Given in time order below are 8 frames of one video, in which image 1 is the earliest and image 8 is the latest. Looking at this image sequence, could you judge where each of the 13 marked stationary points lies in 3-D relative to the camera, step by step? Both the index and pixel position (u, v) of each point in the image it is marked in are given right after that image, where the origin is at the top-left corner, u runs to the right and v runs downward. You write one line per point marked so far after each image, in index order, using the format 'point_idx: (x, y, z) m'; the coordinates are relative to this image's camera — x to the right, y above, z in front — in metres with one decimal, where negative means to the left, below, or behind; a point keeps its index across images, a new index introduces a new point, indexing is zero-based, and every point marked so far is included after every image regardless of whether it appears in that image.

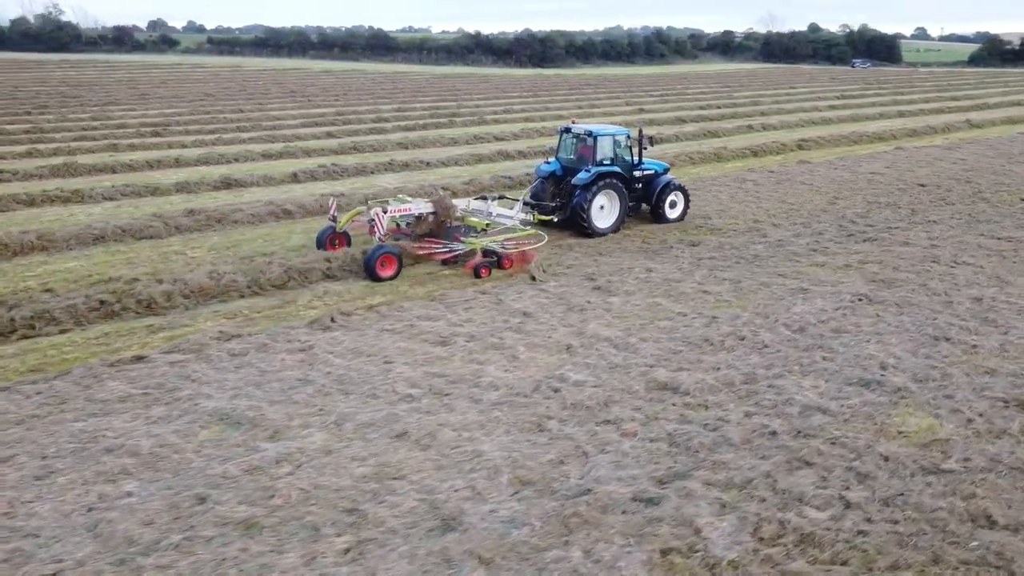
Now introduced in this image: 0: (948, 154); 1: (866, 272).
0: (+9.9, +3.1, +18.8) m
1: (+4.0, +0.2, +9.3) m
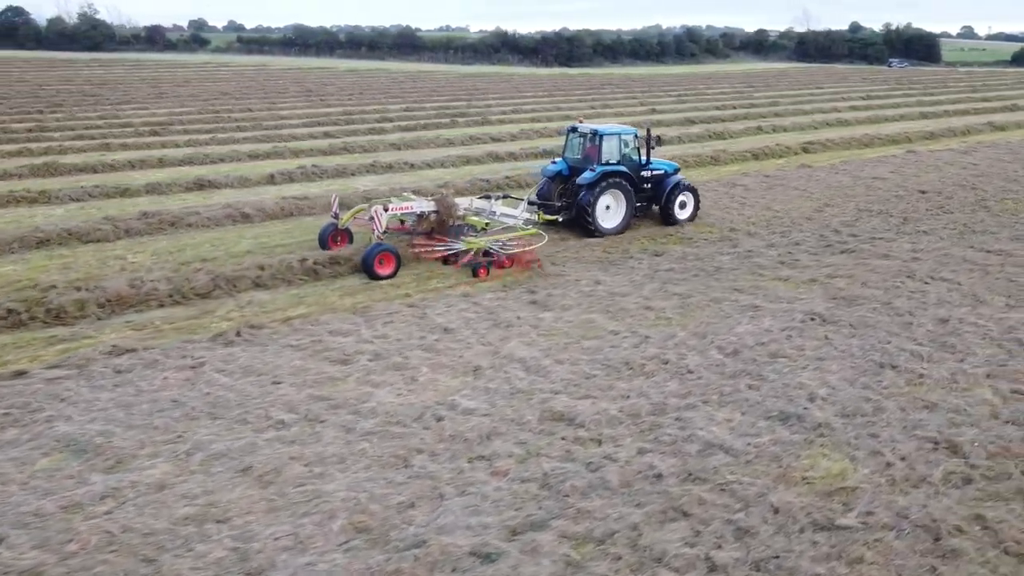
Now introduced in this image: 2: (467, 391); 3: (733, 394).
0: (+9.7, +2.8, +17.8) m
1: (+3.3, 0.0, +8.6) m
2: (-0.3, -0.8, +6.0) m
3: (+1.6, -0.8, +6.0) m
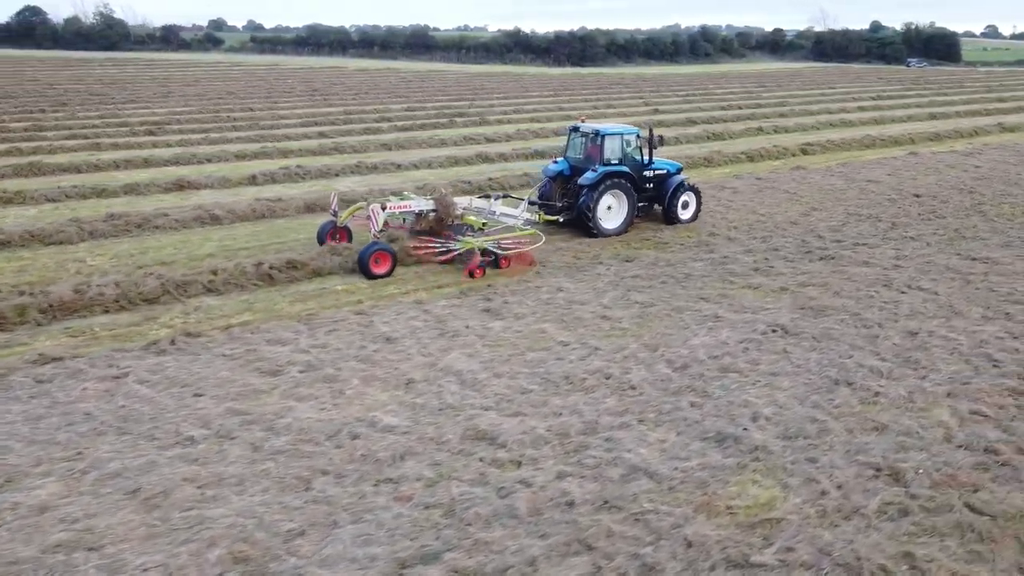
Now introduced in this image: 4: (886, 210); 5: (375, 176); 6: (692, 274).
0: (+9.5, +2.7, +17.3) m
1: (+2.9, -0.1, +8.3) m
2: (-0.8, -0.8, +5.7) m
3: (+1.1, -0.8, +5.6) m
4: (+5.7, +1.2, +12.6) m
5: (-2.6, +2.1, +15.5) m
6: (+2.0, +0.2, +9.2) m
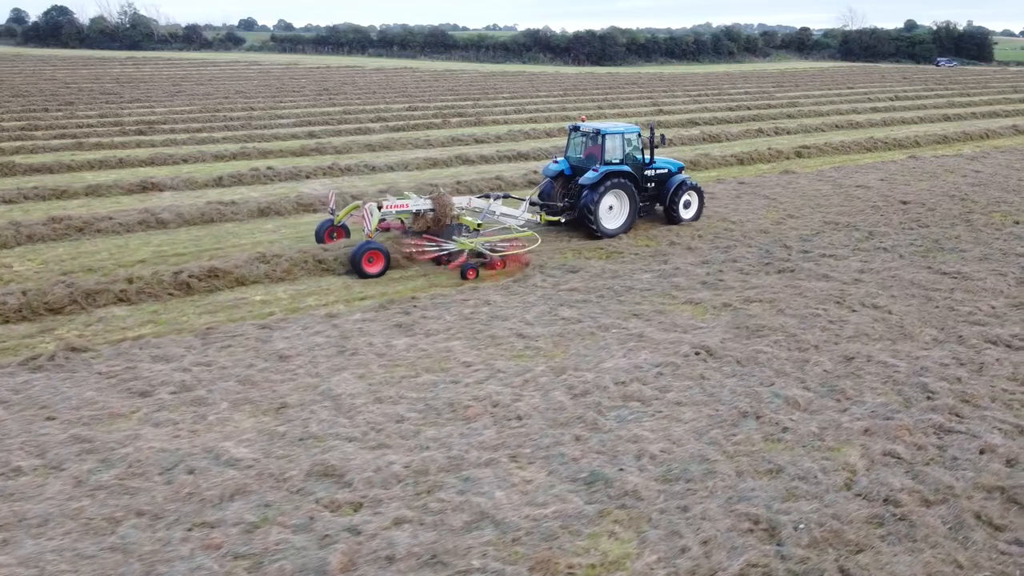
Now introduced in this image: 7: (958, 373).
0: (+9.1, +2.5, +16.5) m
1: (+2.1, -0.2, +7.7) m
2: (-1.7, -0.9, +5.3) m
3: (+0.2, -1.0, +5.1) m
4: (+5.1, +1.0, +11.9) m
5: (-3.1, +2.0, +15.1) m
6: (+1.3, 0.0, +8.6) m
7: (+3.4, -0.6, +6.2) m
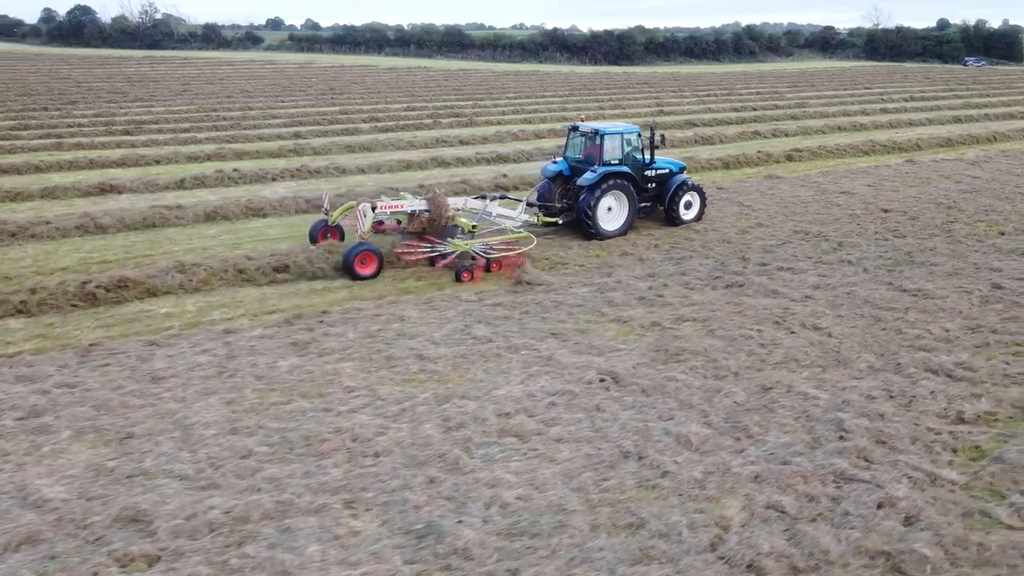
0: (+8.6, +2.3, +15.7) m
1: (+1.4, -0.4, +7.1) m
2: (-2.6, -1.1, +4.8) m
3: (-0.6, -1.1, +4.6) m
4: (+4.5, +0.8, +11.2) m
5: (-3.6, +1.9, +14.7) m
6: (+0.5, -0.1, +8.0) m
7: (+2.5, -0.8, +5.6) m
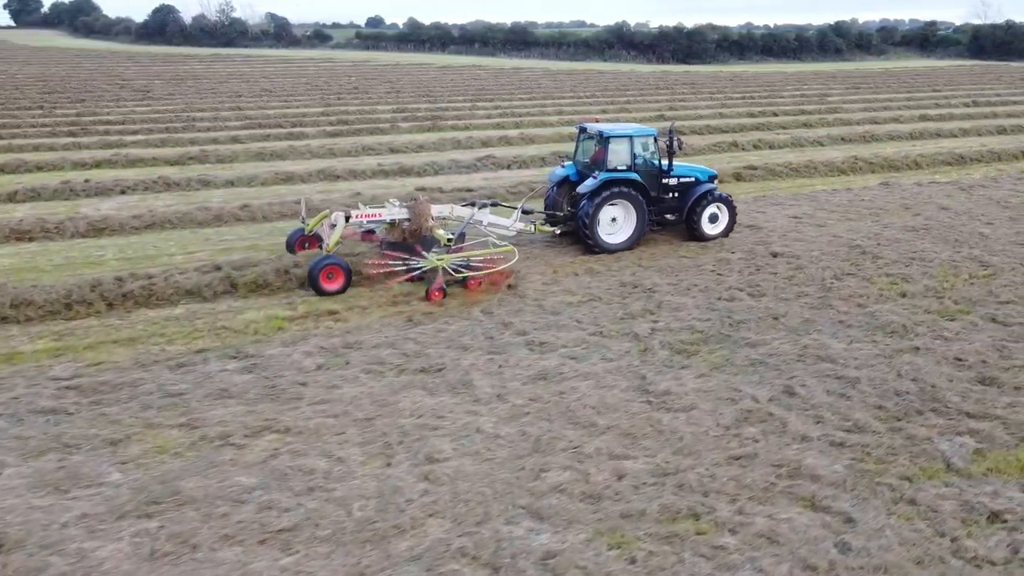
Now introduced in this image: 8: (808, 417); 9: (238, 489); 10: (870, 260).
0: (+6.5, +1.4, +12.6) m
1: (-1.8, -1.0, +4.9) m
2: (-6.0, -1.5, +3.1) m
3: (-4.1, -1.7, +2.7) m
4: (+1.9, +0.1, +8.7) m
5: (-5.7, +1.5, +13.0) m
6: (-2.5, -0.7, +6.0) m
7: (-0.8, -1.5, +3.3) m
8: (+1.9, -0.8, +5.4) m
9: (-1.5, -1.1, +4.5) m
10: (+4.0, +0.3, +9.2) m
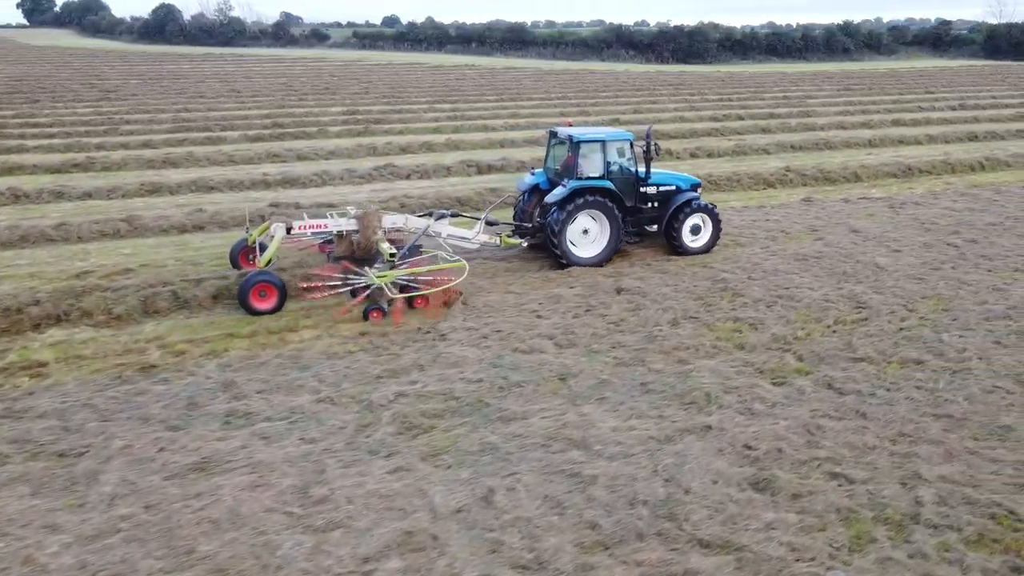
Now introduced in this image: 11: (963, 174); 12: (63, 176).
0: (+4.7, +1.0, +11.1) m
1: (-3.9, -1.4, +3.7) m
2: (-8.1, -1.9, +2.0) m
3: (-6.2, -2.0, +1.5) m
4: (-0.1, -0.3, +7.3) m
5: (-7.5, +1.1, +11.8) m
6: (-4.5, -1.1, +4.7) m
7: (-2.9, -1.8, +2.0) m
8: (-0.1, -1.2, +4.0) m
9: (-3.6, -1.5, +3.2) m
10: (+2.1, -0.1, +7.7) m
11: (+8.0, +2.1, +14.7) m
12: (-8.0, +2.1, +14.8) m
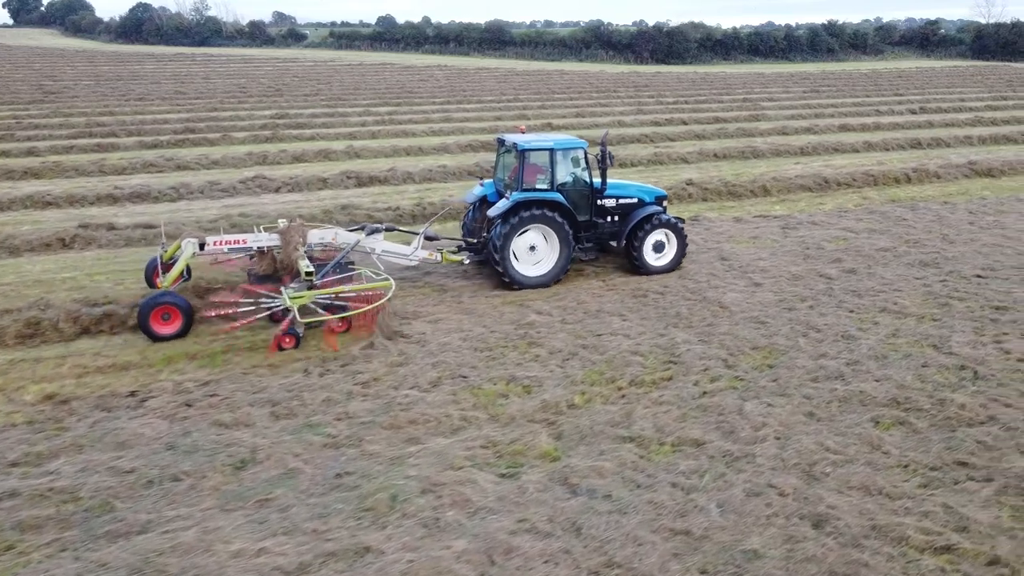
0: (+2.7, +0.6, +9.8) m
1: (-5.9, -1.8, +2.4) m
2: (-10.1, -2.3, +0.7) m
3: (-8.2, -2.4, +0.2) m
4: (-2.1, -0.7, +6.0) m
5: (-9.5, +0.8, +10.6) m
6: (-6.5, -1.5, +3.5) m
7: (-4.9, -2.2, +0.7) m
8: (-2.1, -1.6, +2.8) m
9: (-5.6, -1.9, +2.0) m
10: (+0.1, -0.5, +6.5) m
11: (+6.0, +1.7, +13.4) m
12: (-10.0, +1.7, +13.6) m
